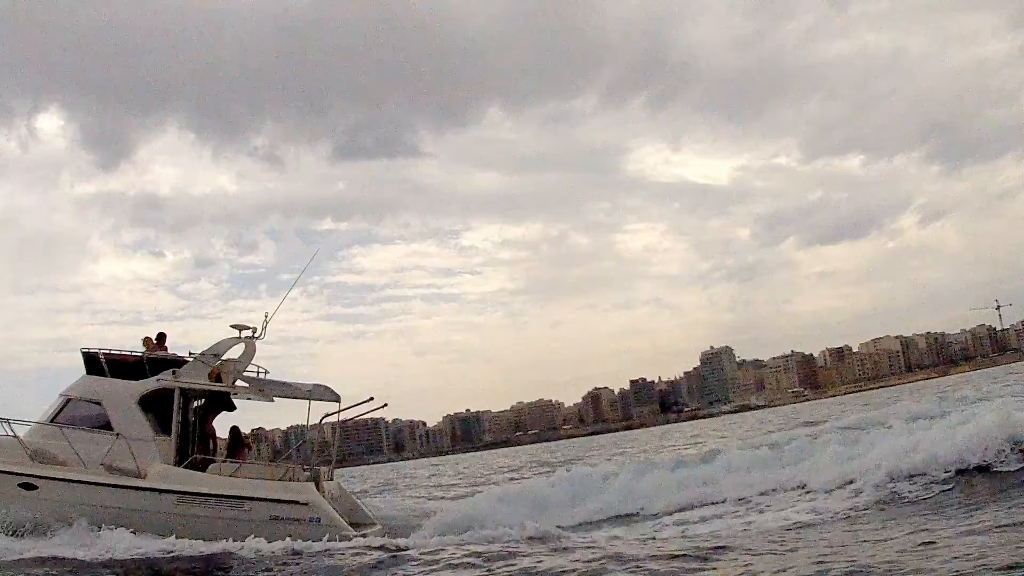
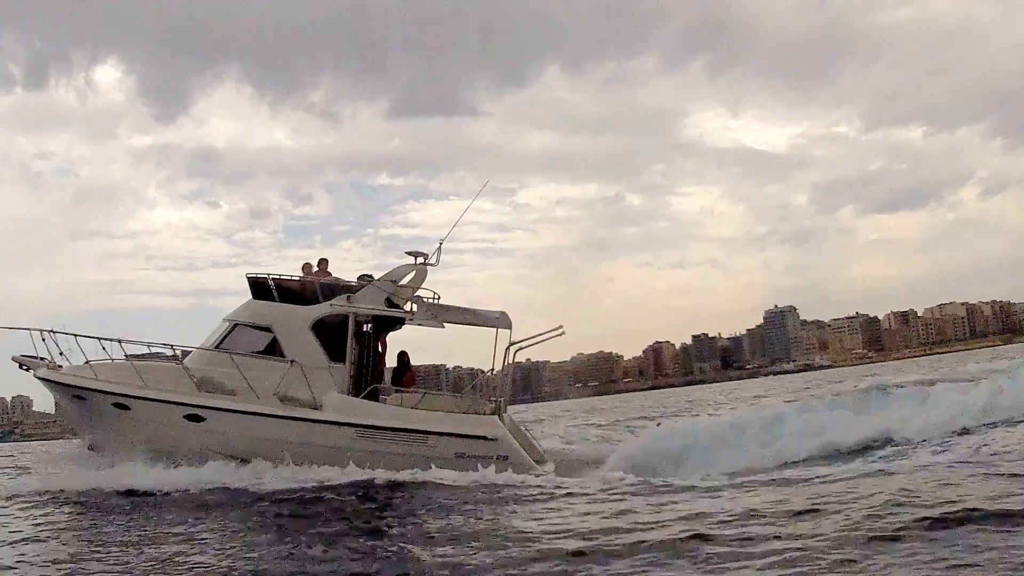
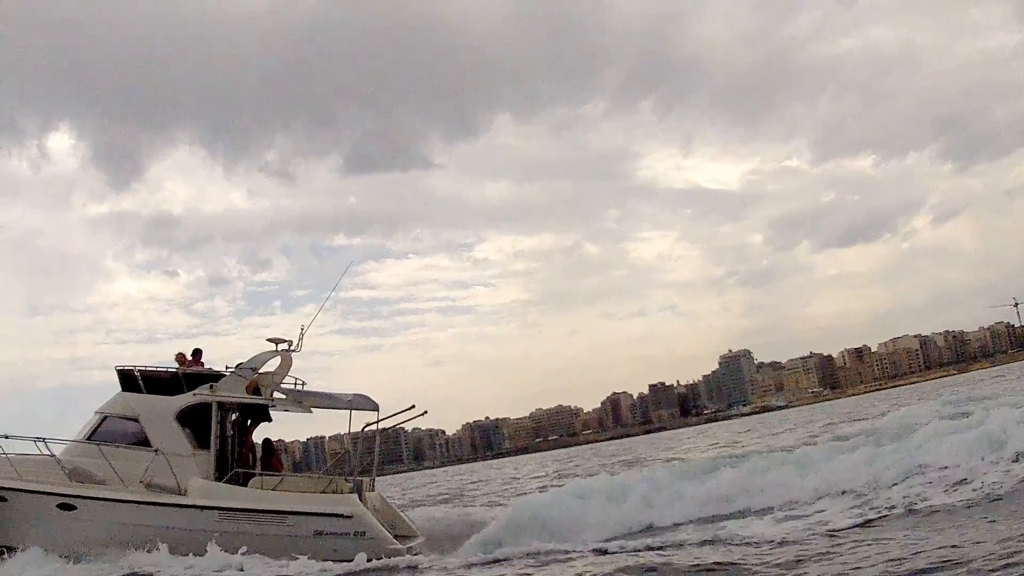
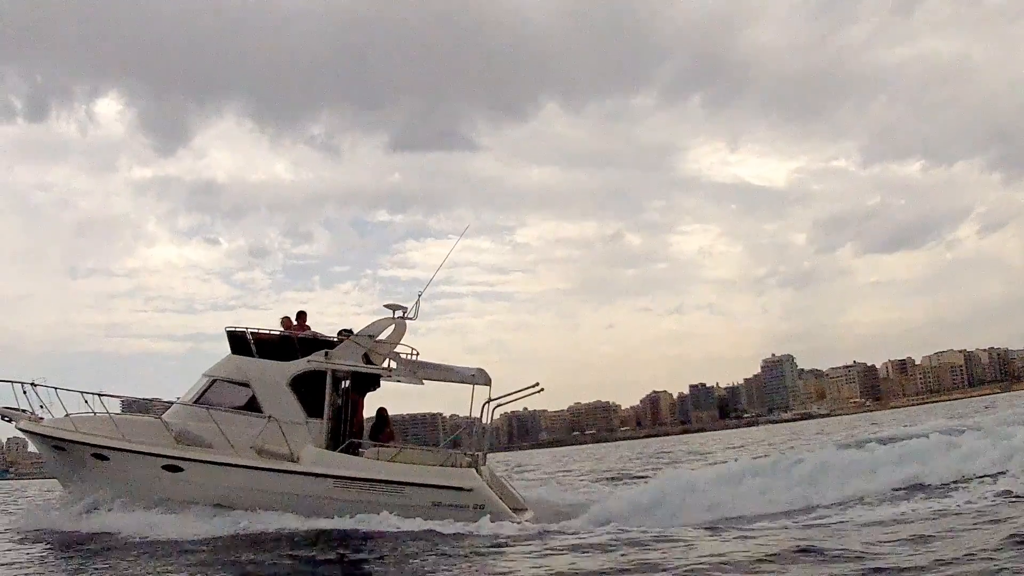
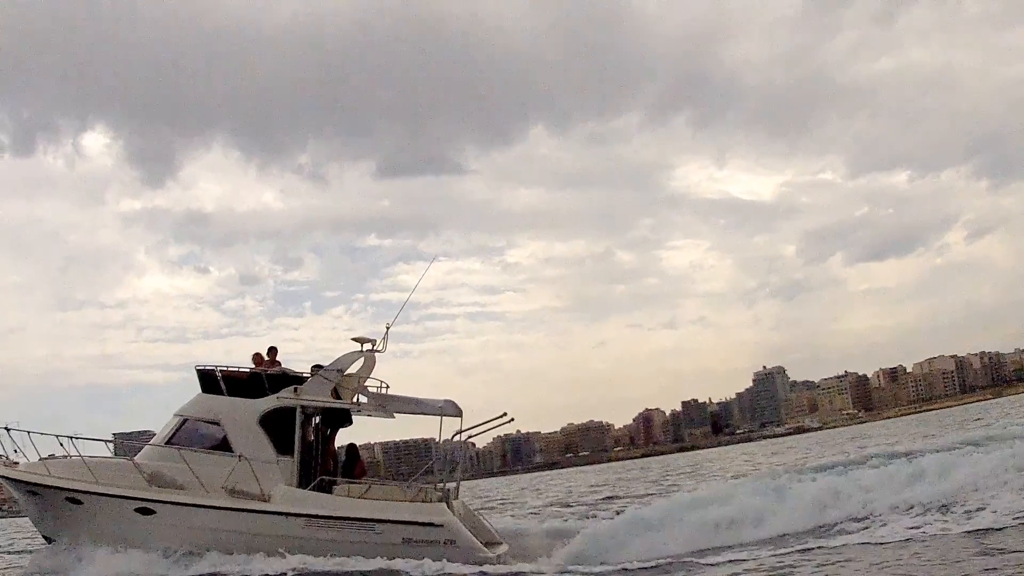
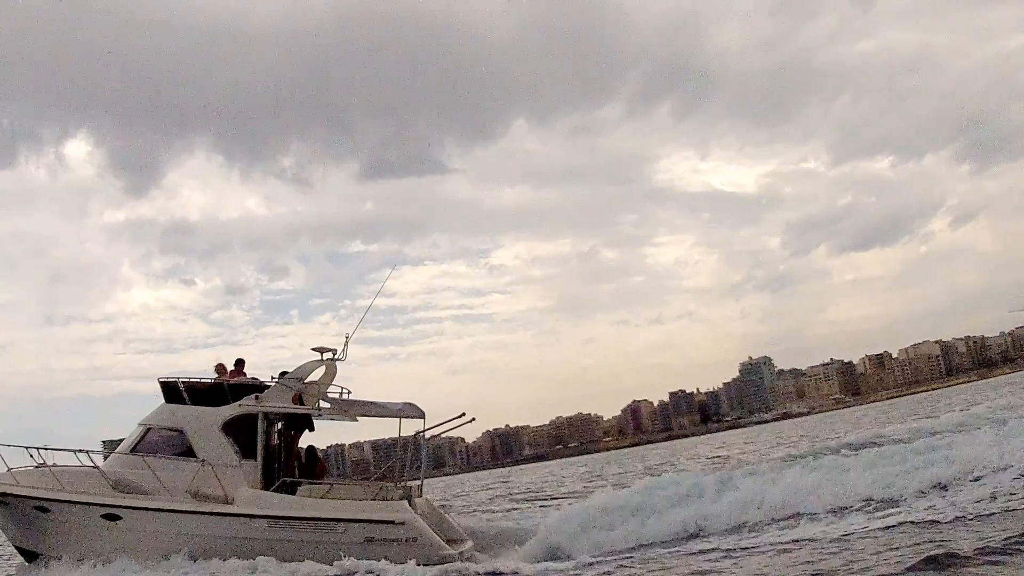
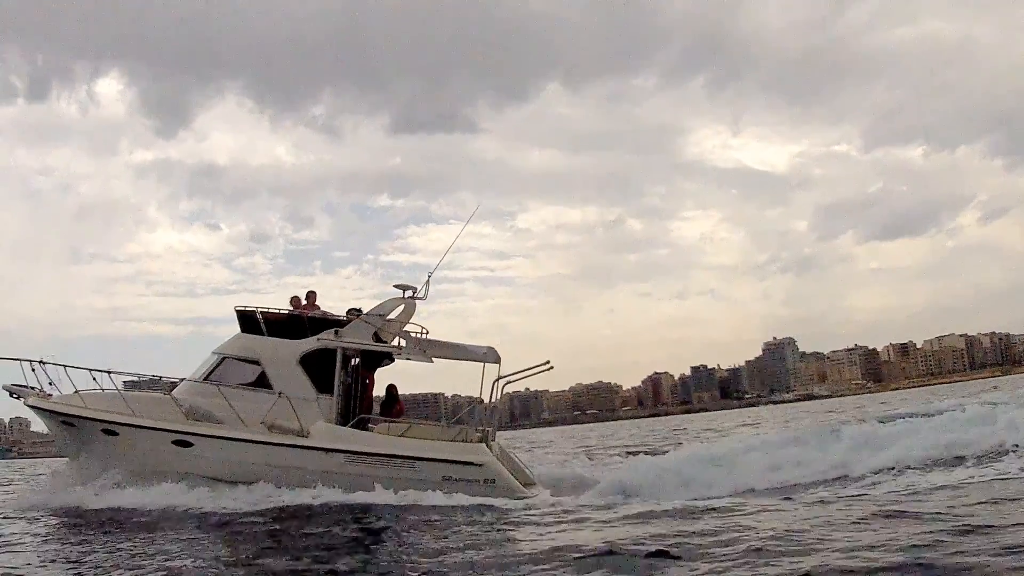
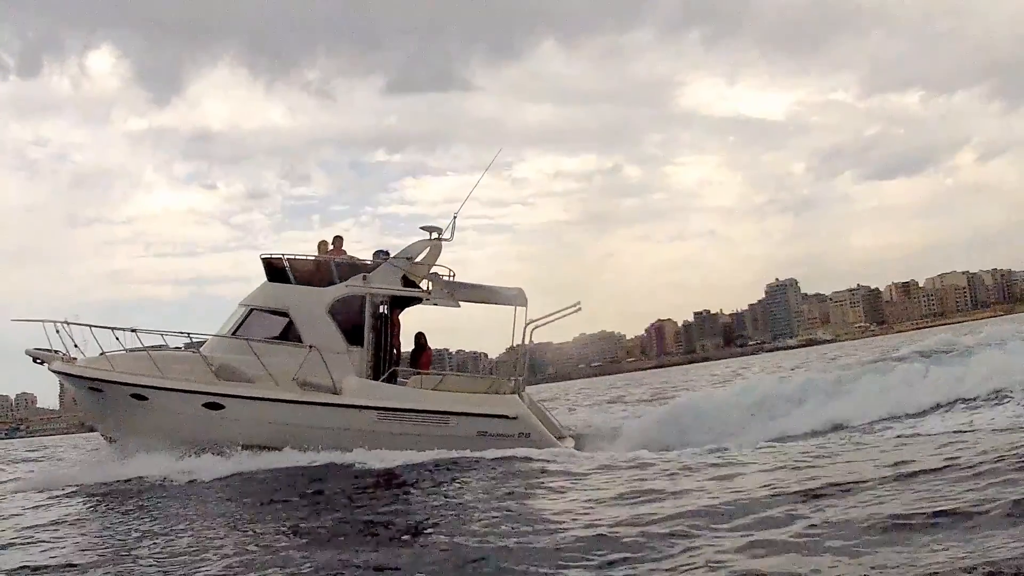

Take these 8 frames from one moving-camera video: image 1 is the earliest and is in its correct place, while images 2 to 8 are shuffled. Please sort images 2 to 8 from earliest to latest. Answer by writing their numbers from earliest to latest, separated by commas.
3, 6, 5, 4, 7, 2, 8
